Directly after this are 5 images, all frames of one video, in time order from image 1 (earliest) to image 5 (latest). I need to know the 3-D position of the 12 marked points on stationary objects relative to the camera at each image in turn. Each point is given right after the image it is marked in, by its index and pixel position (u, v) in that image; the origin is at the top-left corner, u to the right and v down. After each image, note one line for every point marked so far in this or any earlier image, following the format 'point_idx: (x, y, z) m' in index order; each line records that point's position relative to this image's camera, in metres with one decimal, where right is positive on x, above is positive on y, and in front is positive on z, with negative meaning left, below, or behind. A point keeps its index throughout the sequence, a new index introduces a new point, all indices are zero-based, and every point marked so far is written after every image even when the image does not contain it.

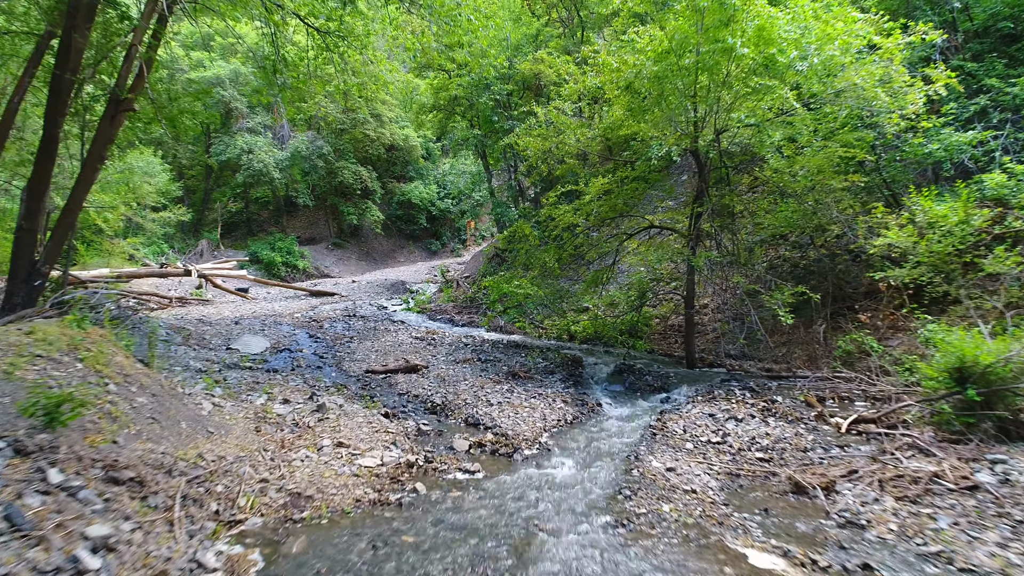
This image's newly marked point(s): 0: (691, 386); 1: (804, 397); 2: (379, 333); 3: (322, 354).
0: (+2.3, -1.2, +7.4) m
1: (+3.3, -1.2, +6.7) m
2: (-2.6, -0.9, +11.5) m
3: (-3.1, -1.1, +9.4) m
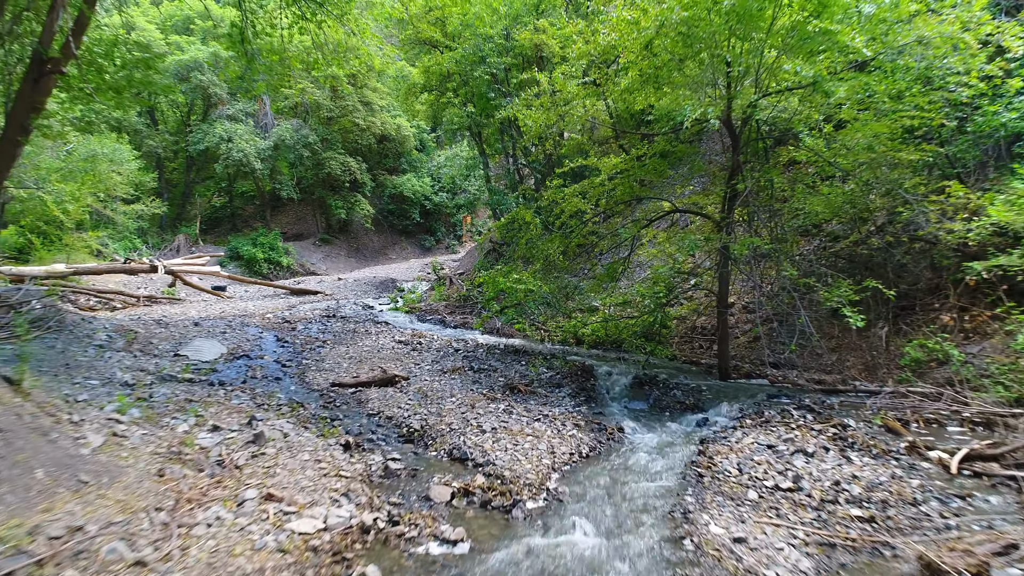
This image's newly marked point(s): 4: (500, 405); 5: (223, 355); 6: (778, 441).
0: (+2.3, -1.2, +6.0) m
1: (+3.3, -1.2, +5.3) m
2: (-2.7, -0.8, +10.1) m
3: (-3.1, -1.0, +8.0) m
4: (-0.1, -1.2, +5.9) m
5: (-4.1, -1.0, +8.3) m
6: (+2.2, -1.3, +4.8) m
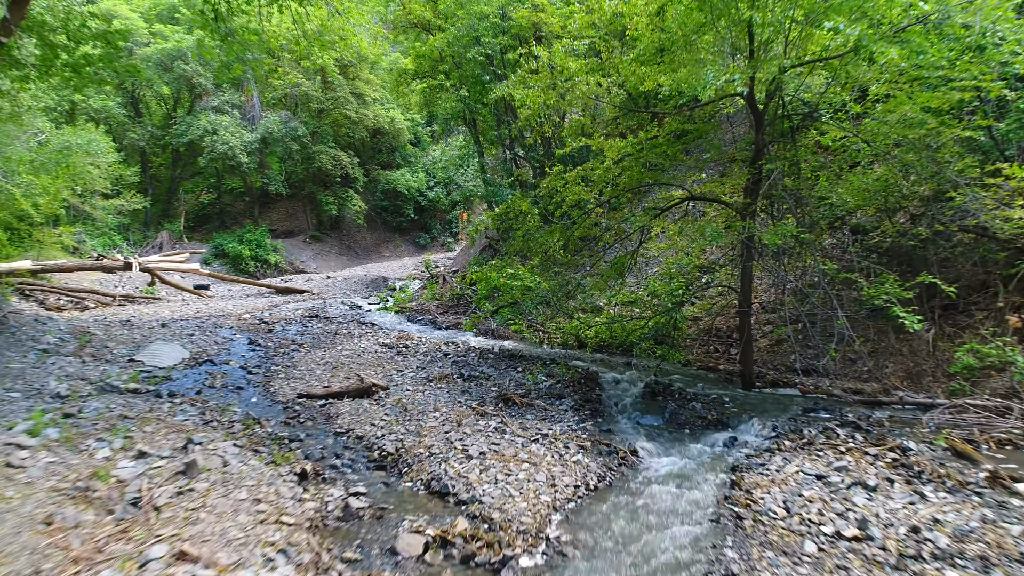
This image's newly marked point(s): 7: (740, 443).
0: (+2.2, -1.2, +5.1) m
1: (+3.3, -1.2, +4.4) m
2: (-2.7, -0.8, +9.2) m
3: (-3.1, -1.0, +7.1) m
4: (-0.2, -1.1, +5.0) m
5: (-4.1, -0.9, +7.4) m
6: (+2.1, -1.2, +3.9) m
7: (+1.8, -1.3, +4.7) m
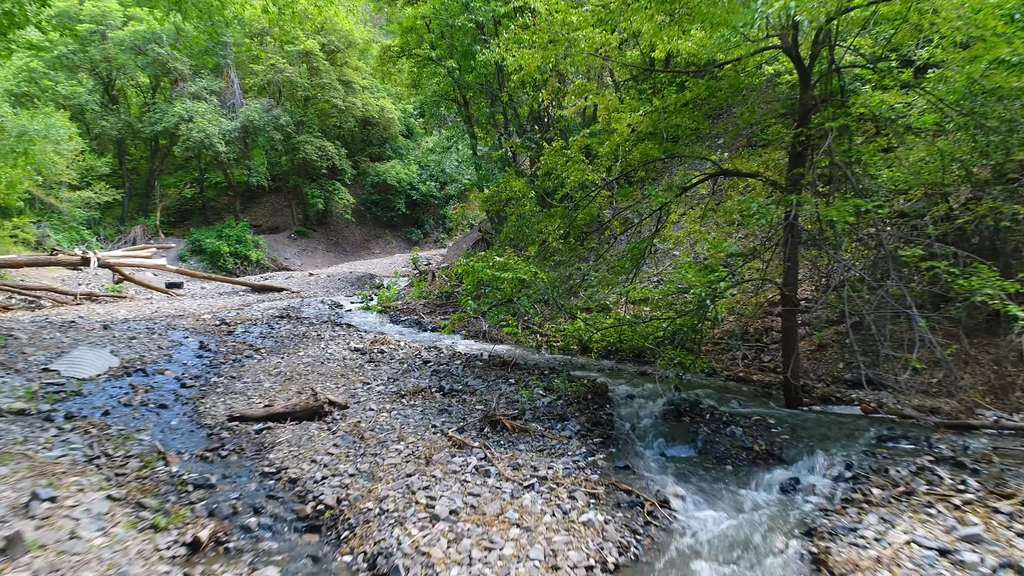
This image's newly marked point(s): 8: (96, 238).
0: (+2.1, -1.1, +3.9) m
1: (+3.2, -1.1, +3.2) m
2: (-2.8, -0.7, +8.0) m
3: (-3.2, -0.9, +5.9) m
4: (-0.3, -1.1, +3.8) m
5: (-4.2, -0.9, +6.2) m
6: (+2.0, -1.2, +2.7) m
7: (+1.8, -1.2, +3.5) m
8: (-13.5, +1.6, +19.0) m
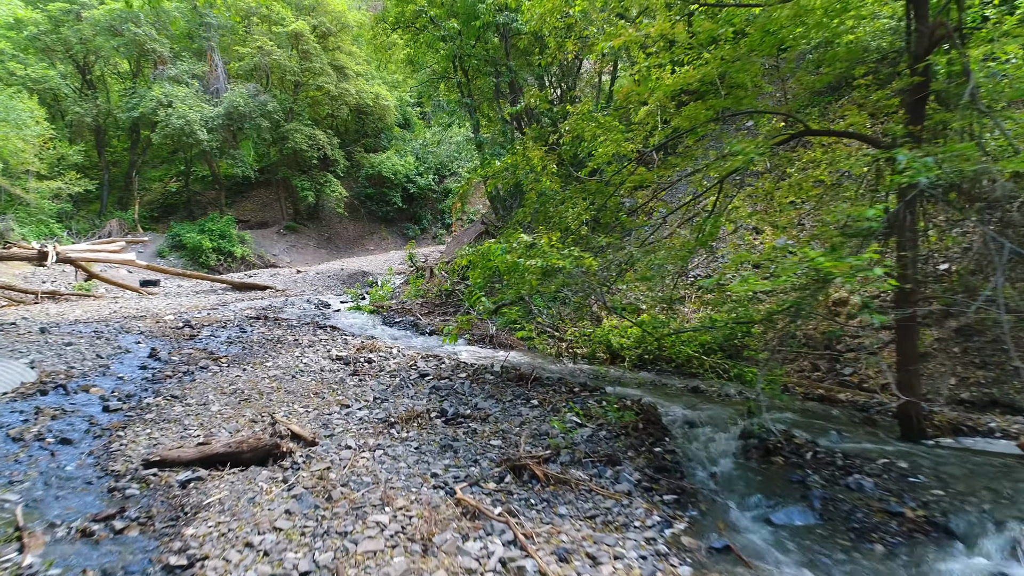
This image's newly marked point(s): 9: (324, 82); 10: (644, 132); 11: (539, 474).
0: (+2.3, -1.1, +2.6) m
1: (+3.4, -1.1, +1.9) m
2: (-2.7, -0.7, +6.6) m
3: (-3.1, -0.9, +4.5) m
4: (-0.1, -1.0, +2.5) m
5: (-4.1, -0.8, +4.8) m
6: (+2.2, -1.1, +1.4) m
7: (+1.9, -1.2, +2.2) m
8: (-13.3, +1.7, +17.6) m
9: (-6.3, +6.9, +19.7) m
10: (+1.2, +1.5, +5.4) m
11: (+0.1, -1.0, +3.2) m
